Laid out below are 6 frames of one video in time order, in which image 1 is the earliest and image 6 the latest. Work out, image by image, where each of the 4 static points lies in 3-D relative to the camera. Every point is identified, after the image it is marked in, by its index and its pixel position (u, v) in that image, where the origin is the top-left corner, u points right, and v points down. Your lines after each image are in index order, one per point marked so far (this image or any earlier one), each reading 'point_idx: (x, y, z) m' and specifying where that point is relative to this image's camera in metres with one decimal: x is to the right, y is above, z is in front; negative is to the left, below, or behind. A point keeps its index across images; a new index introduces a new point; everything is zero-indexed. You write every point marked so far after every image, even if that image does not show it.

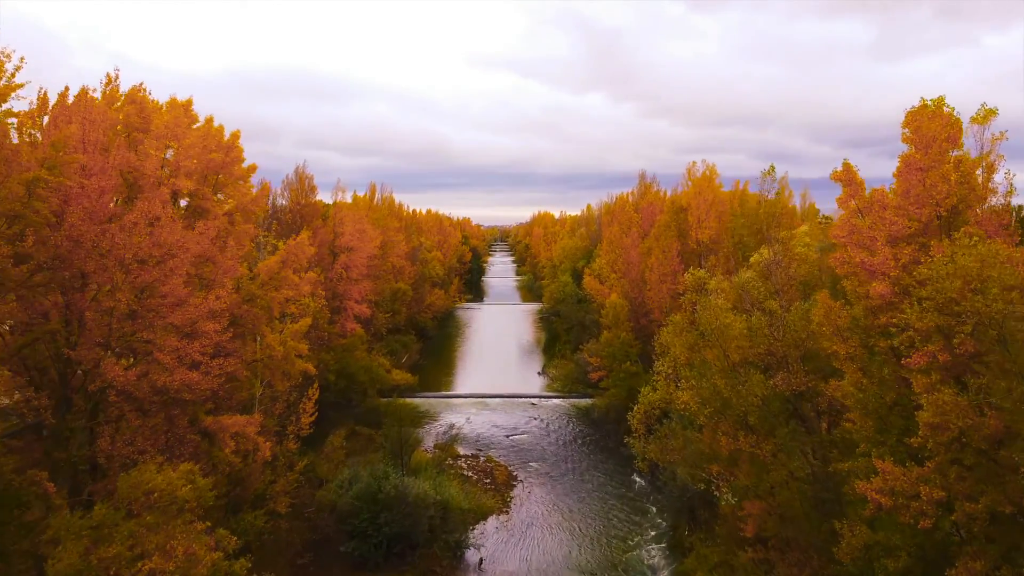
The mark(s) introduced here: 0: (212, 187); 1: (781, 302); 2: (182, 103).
0: (-8.2, +2.7, +14.4) m
1: (+5.9, -0.3, +11.5) m
2: (-9.0, +5.1, +14.5) m
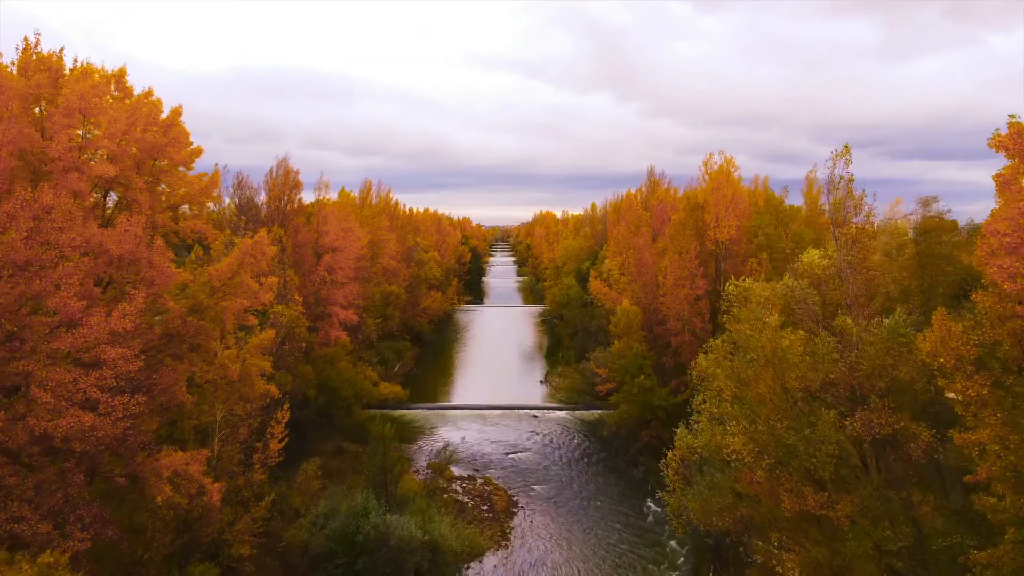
0: (-8.2, +2.5, +11.9) m
1: (+5.8, -0.5, +9.0) m
2: (-9.0, +4.9, +12.0) m
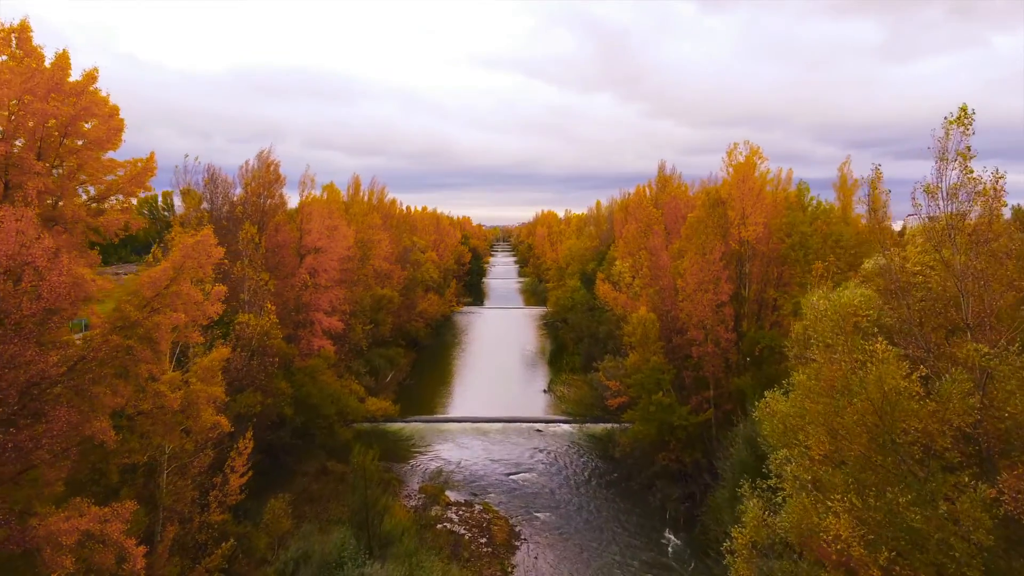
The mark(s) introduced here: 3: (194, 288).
0: (-8.1, +2.3, +9.4) m
1: (+5.9, -0.8, +6.5) m
2: (-8.9, +4.7, +9.5) m
3: (-6.5, 0.0, +10.8) m
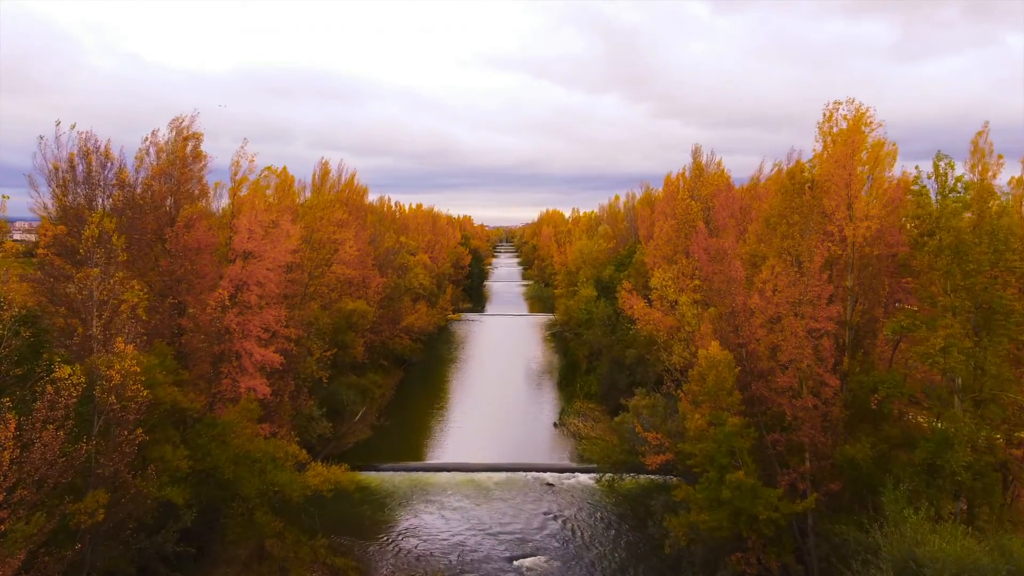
0: (-8.1, +1.7, +2.7) m
1: (+5.9, -1.4, -0.3) m
2: (-8.9, +4.1, +2.9) m
3: (-6.4, -0.6, +4.1) m
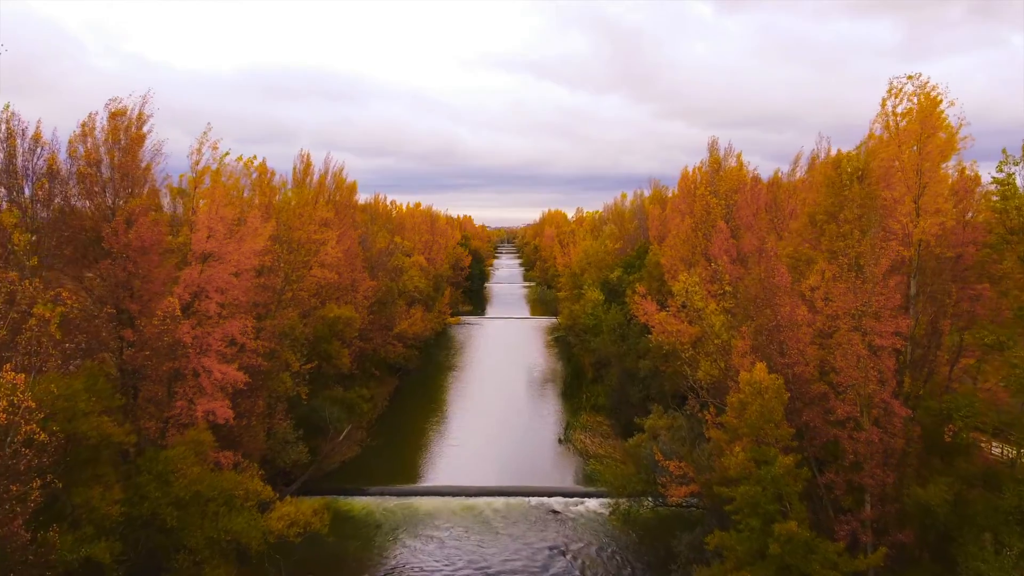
0: (-8.1, +1.5, +0.4) m
1: (+5.9, -1.6, -2.7) m
2: (-8.9, +3.9, +0.5) m
3: (-6.4, -0.8, +1.7) m
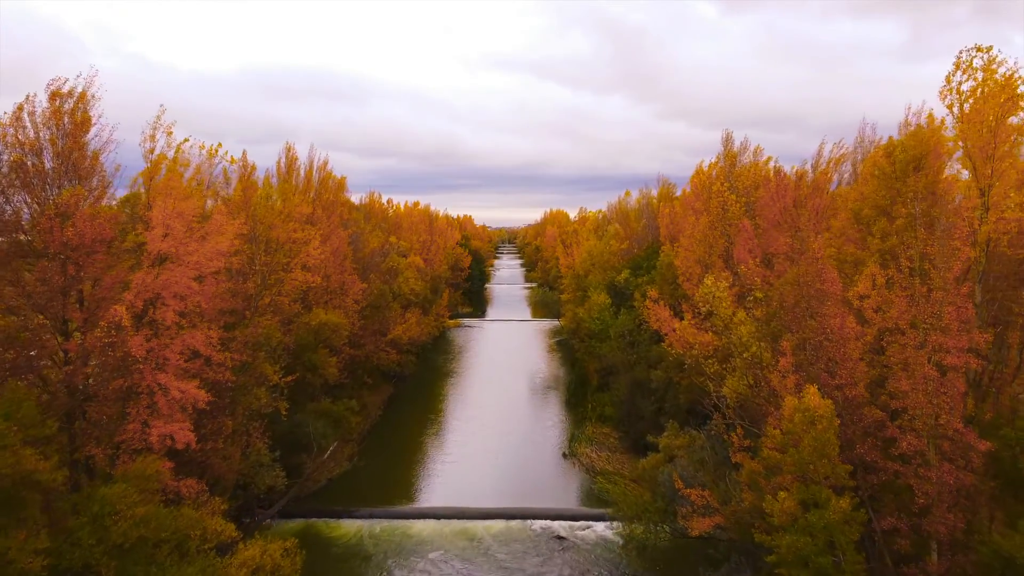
0: (-8.1, +1.4, -1.5) m
1: (+5.9, -1.7, -4.6) m
2: (-8.9, +3.8, -1.4) m
3: (-6.4, -0.9, -0.1) m
